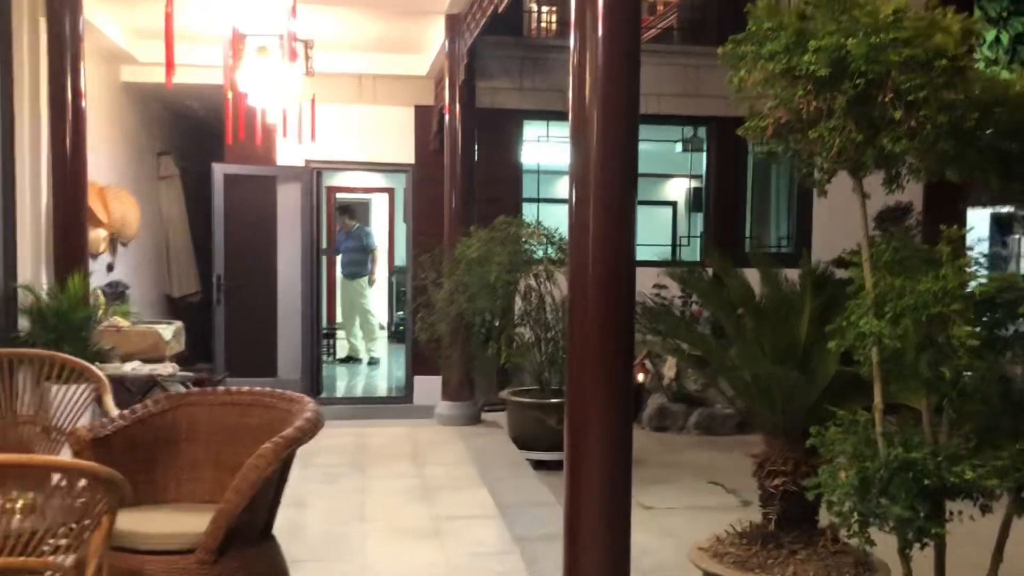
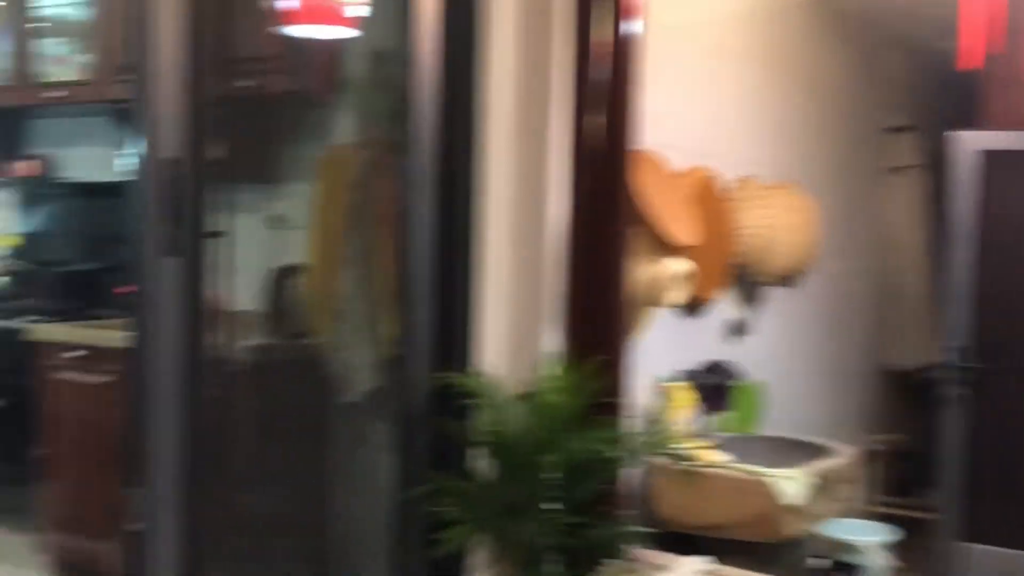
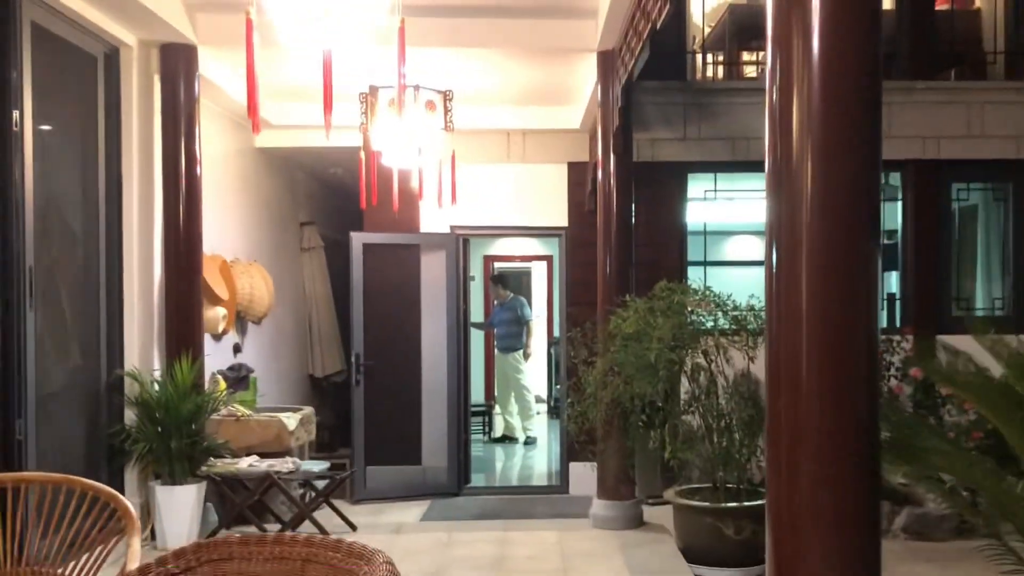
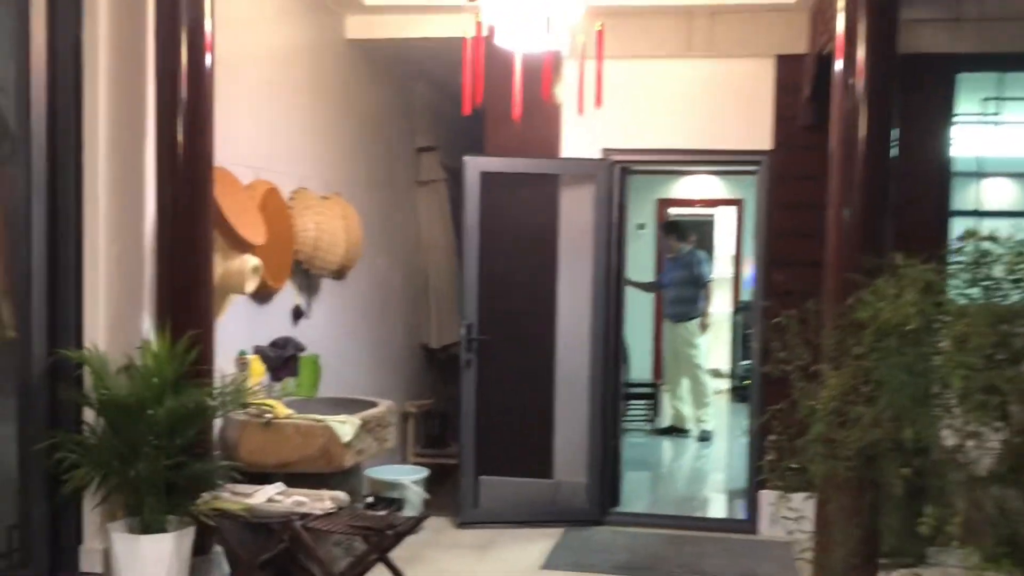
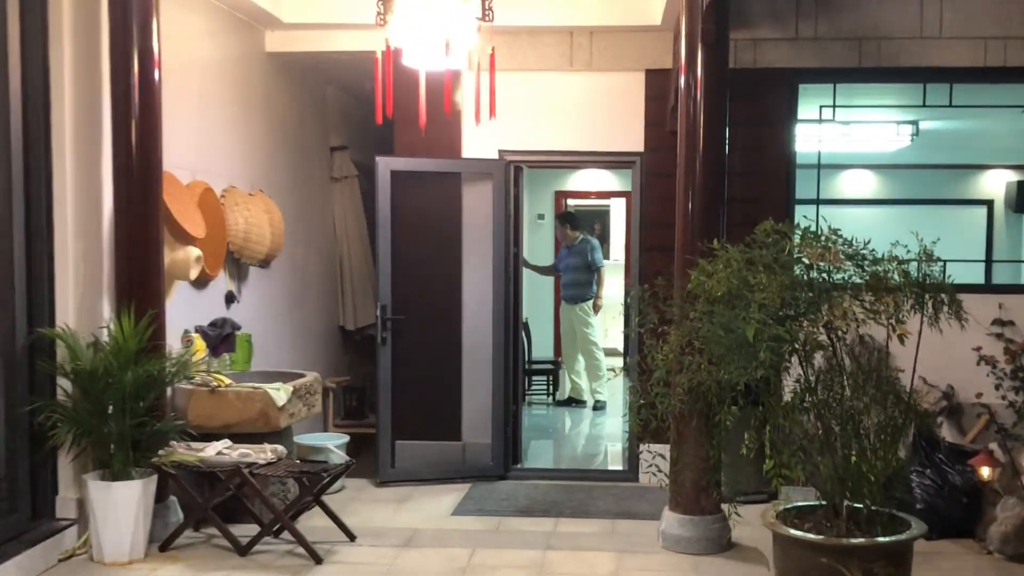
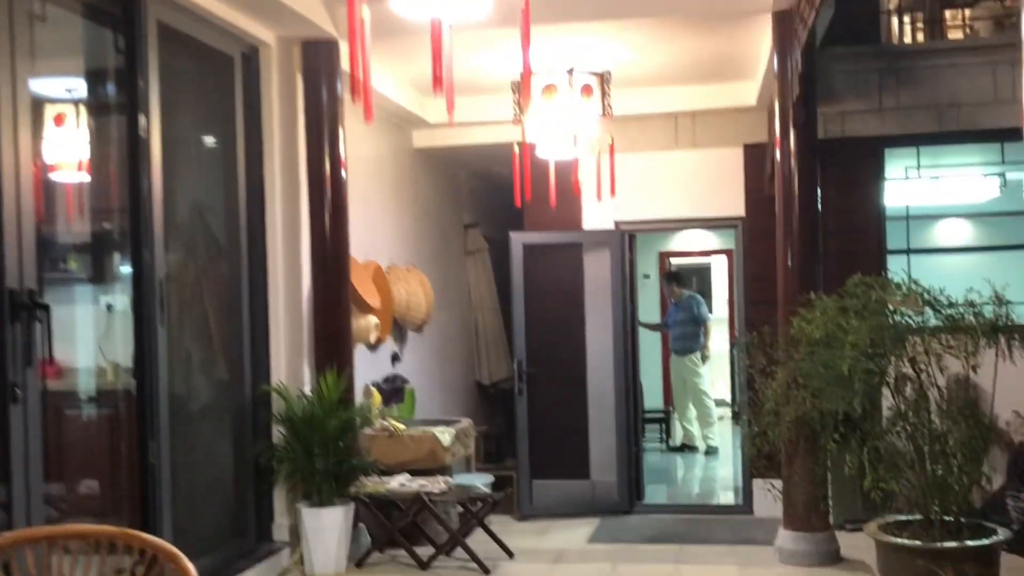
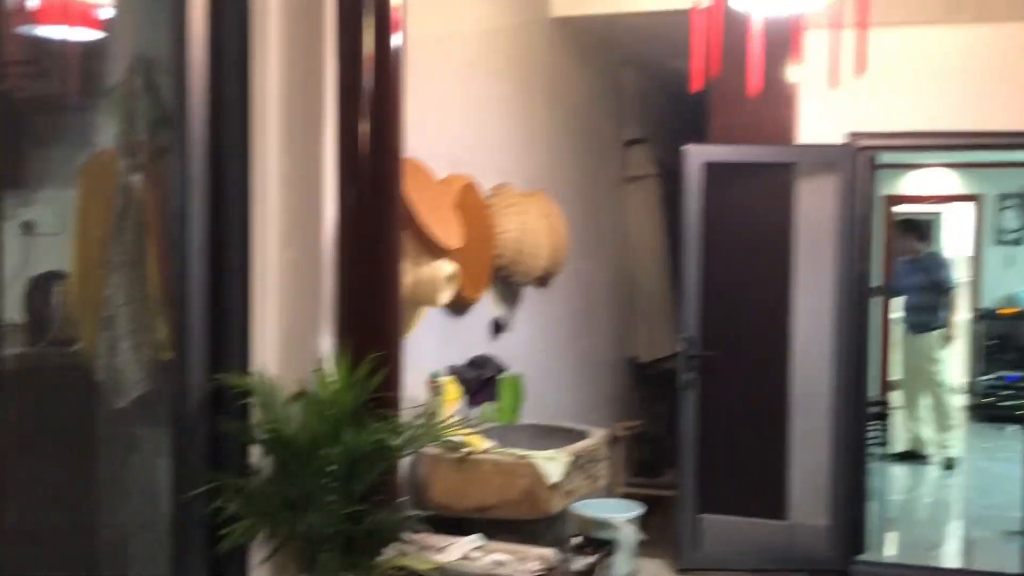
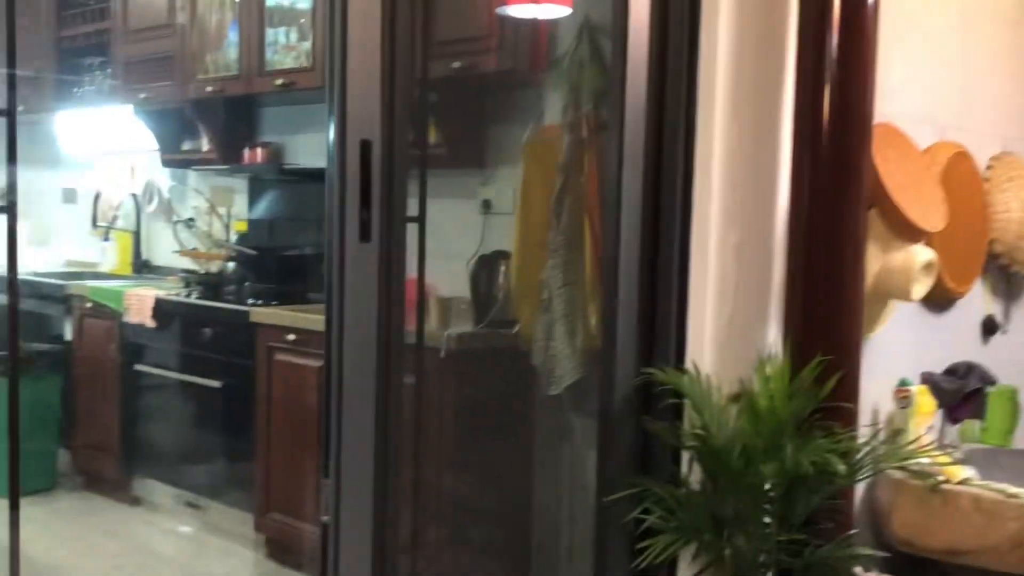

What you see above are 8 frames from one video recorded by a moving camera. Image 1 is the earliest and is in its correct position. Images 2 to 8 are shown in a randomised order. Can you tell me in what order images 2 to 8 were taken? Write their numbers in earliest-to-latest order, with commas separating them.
3, 6, 5, 4, 7, 2, 8
